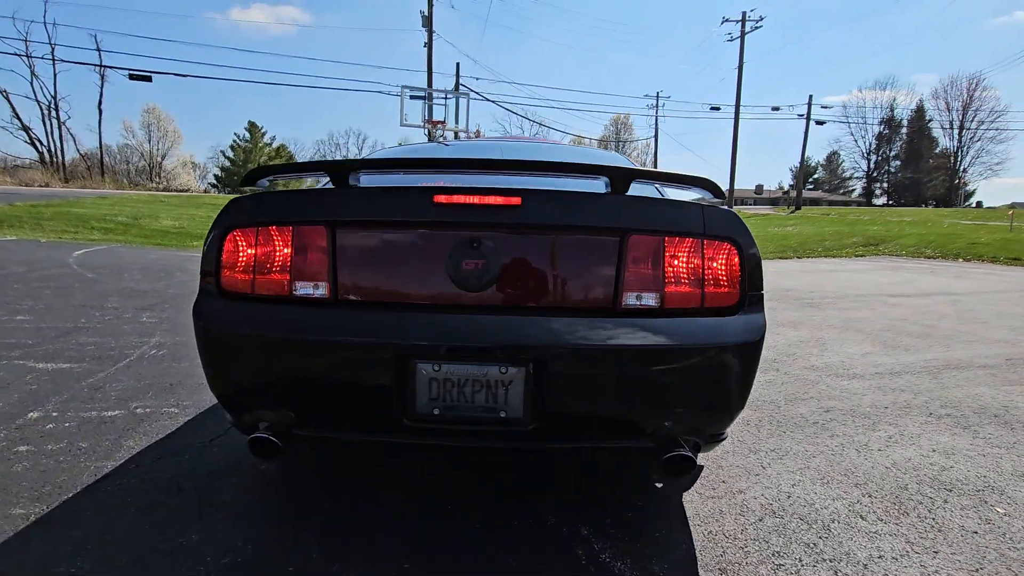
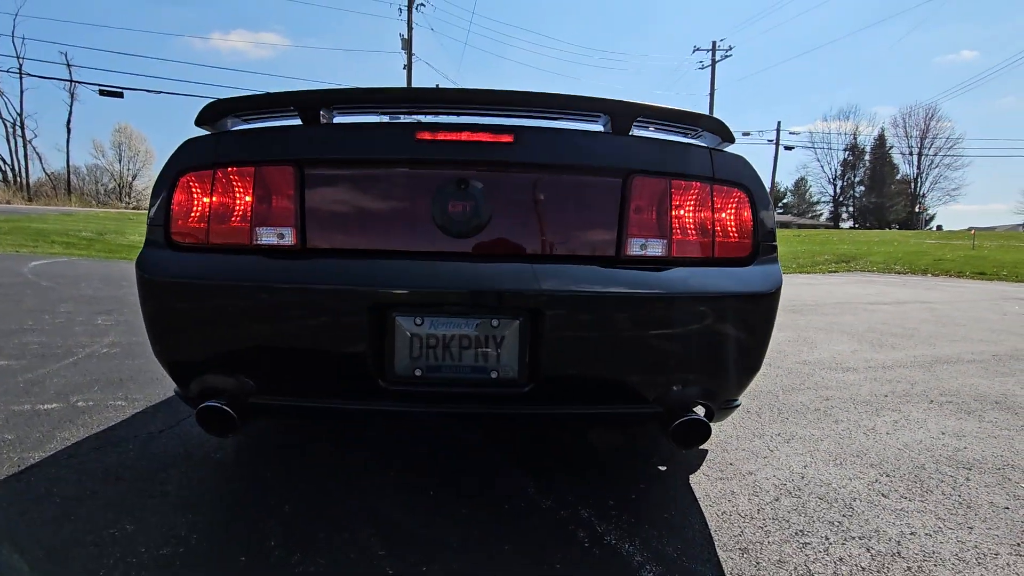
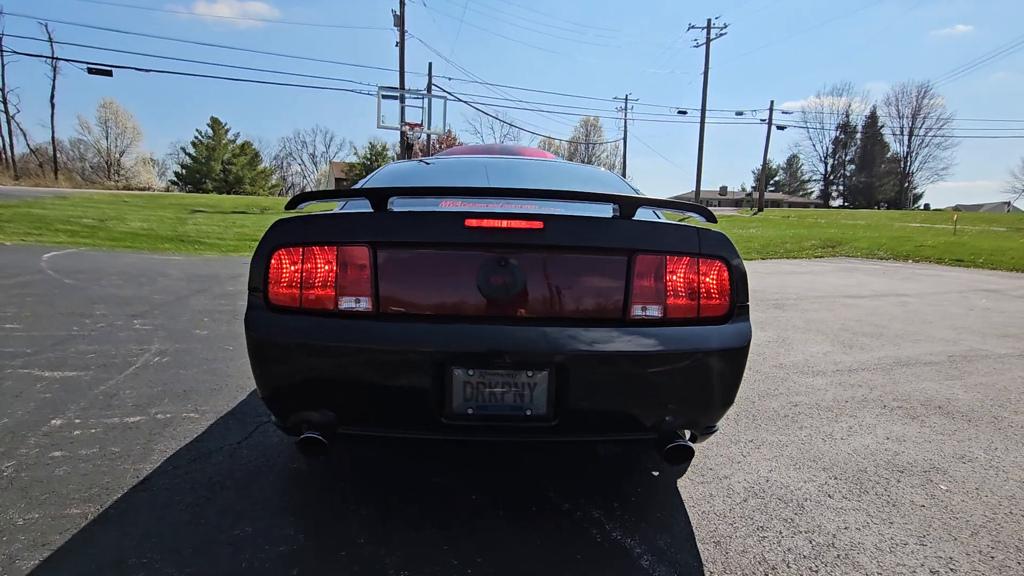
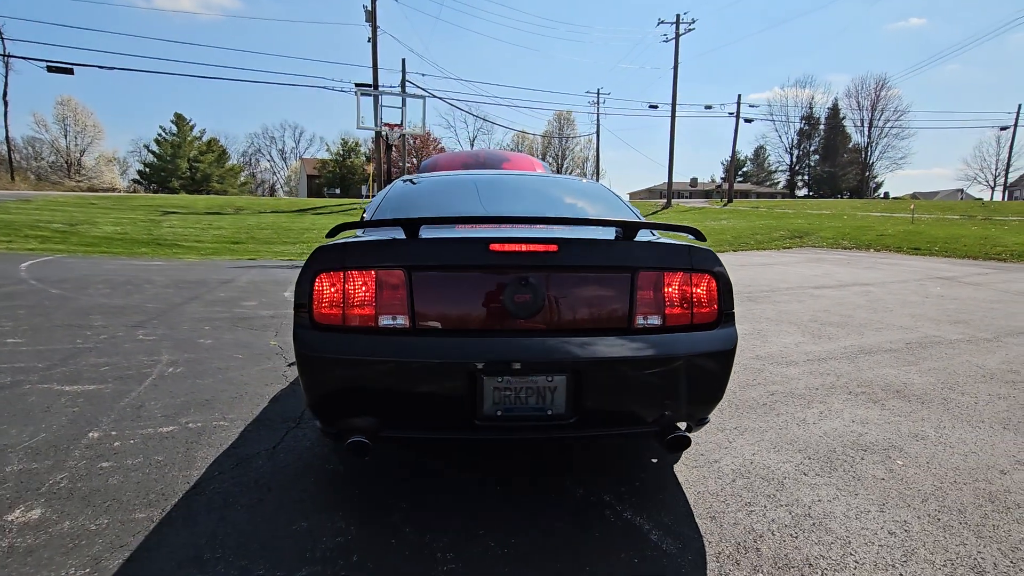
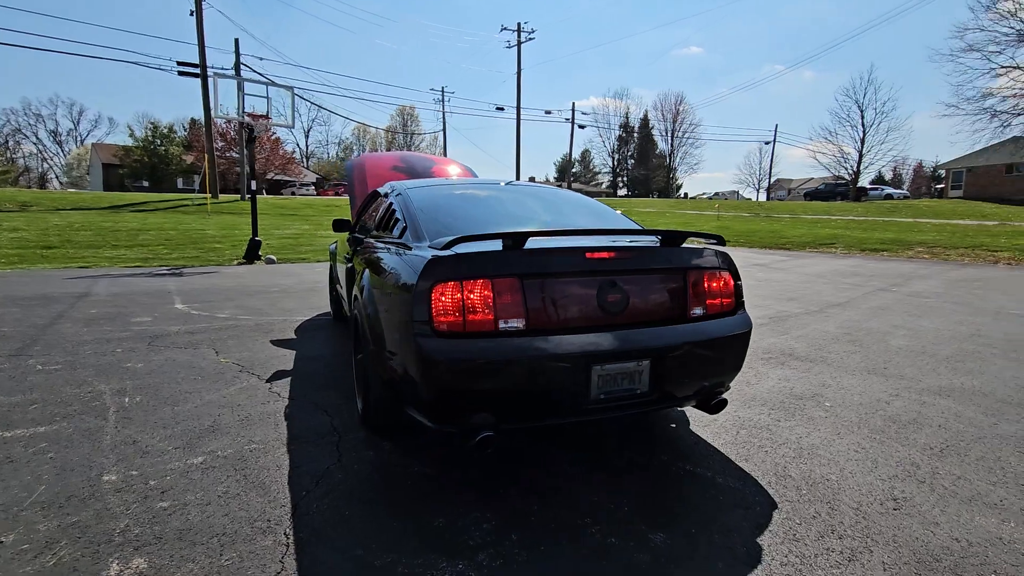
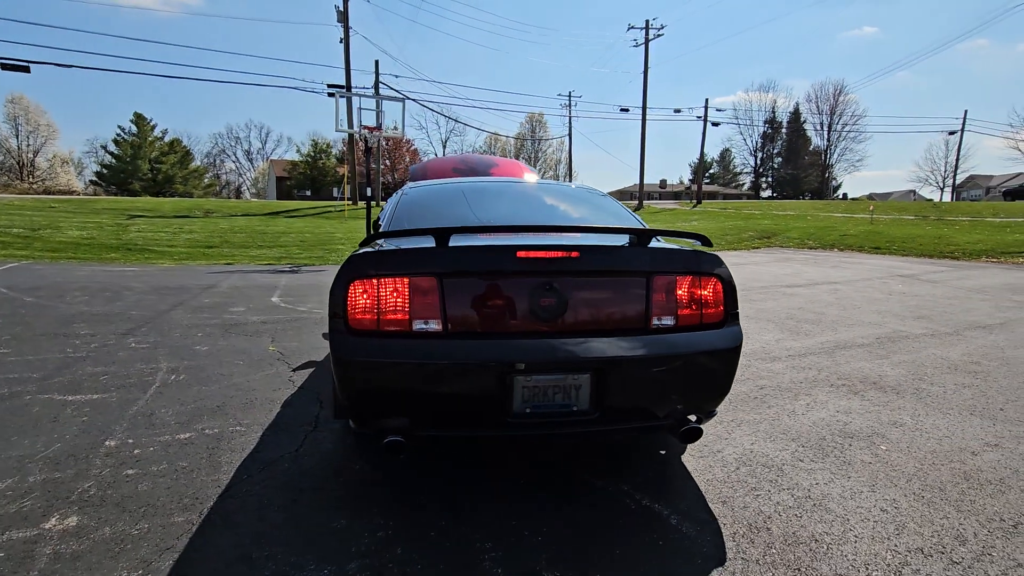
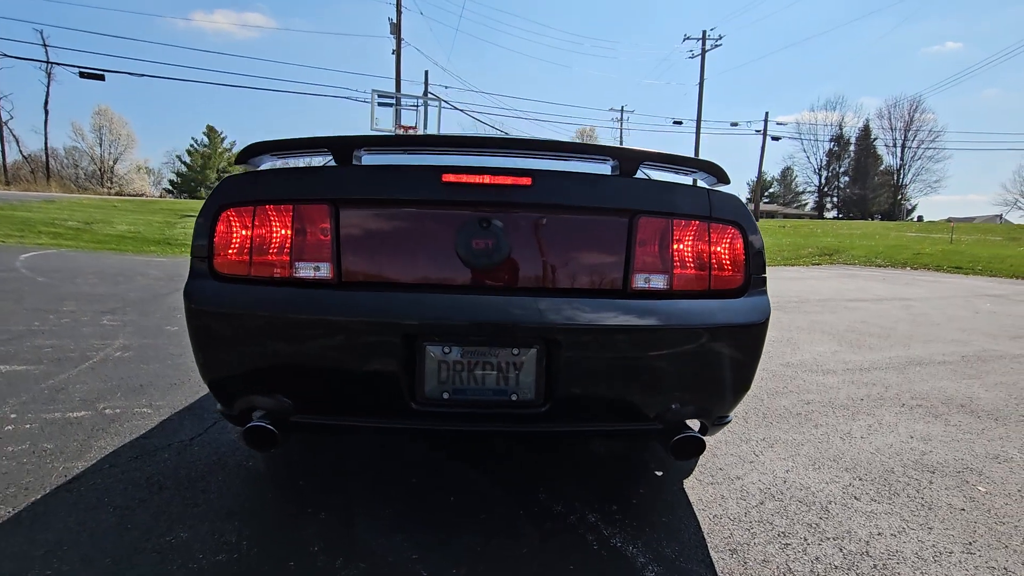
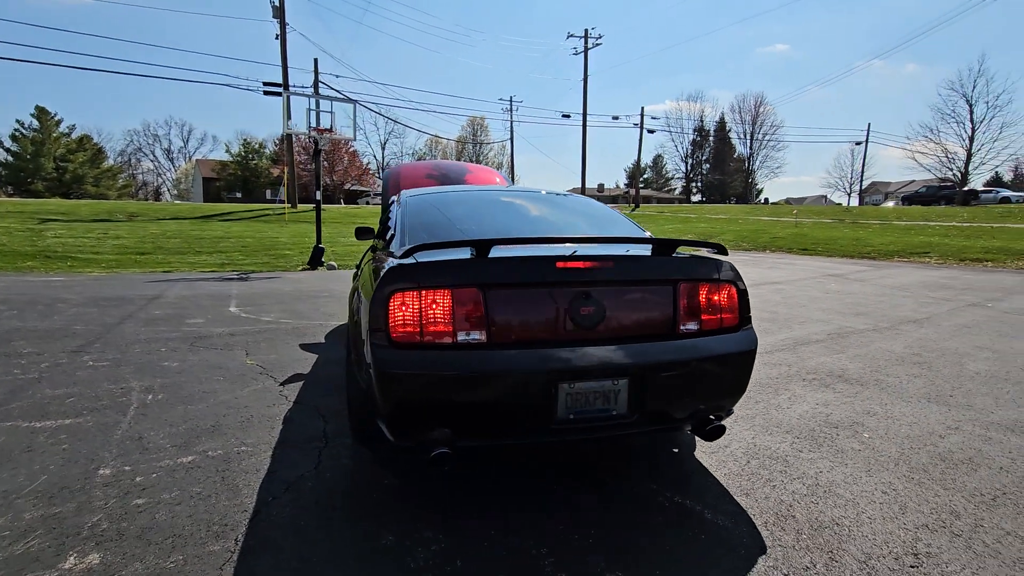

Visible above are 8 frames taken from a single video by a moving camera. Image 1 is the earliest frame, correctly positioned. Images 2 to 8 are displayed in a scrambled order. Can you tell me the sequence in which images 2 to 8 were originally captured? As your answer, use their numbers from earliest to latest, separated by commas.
2, 7, 3, 4, 6, 8, 5
